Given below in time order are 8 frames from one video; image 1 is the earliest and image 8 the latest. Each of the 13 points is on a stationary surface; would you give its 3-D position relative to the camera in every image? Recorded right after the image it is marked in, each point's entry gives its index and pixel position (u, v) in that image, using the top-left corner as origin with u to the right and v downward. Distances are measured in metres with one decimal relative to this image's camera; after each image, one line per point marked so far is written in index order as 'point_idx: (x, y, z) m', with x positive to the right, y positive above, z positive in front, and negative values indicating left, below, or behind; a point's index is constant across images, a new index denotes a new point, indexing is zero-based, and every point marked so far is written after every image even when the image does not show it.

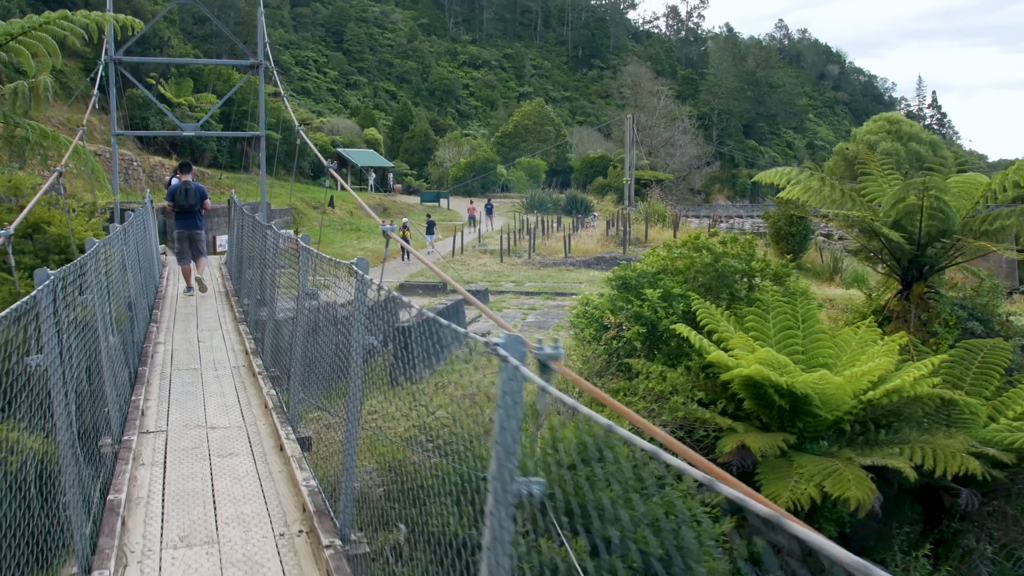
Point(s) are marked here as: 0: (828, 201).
0: (+2.2, +0.6, +7.7) m
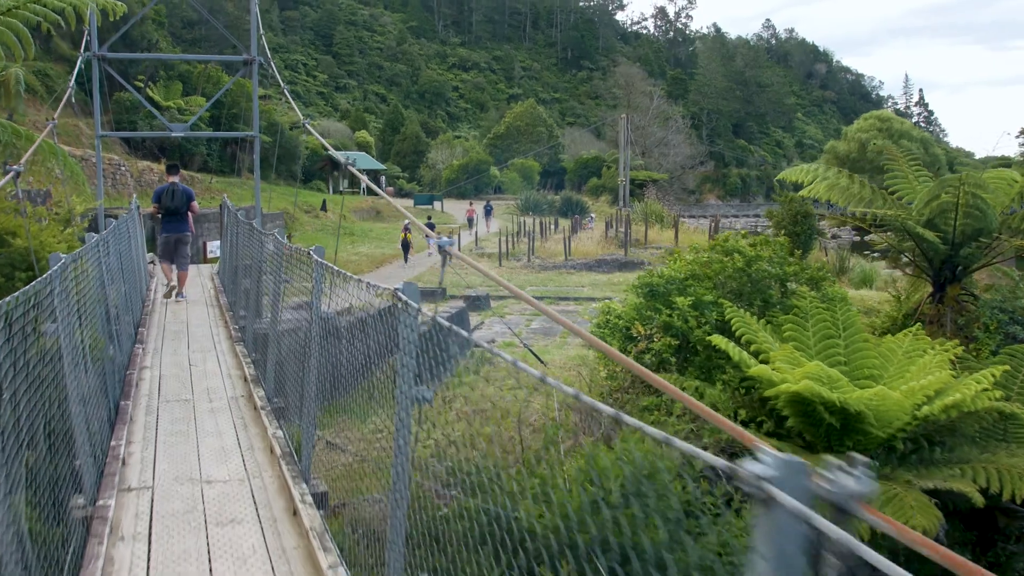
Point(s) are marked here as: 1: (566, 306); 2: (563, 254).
0: (+2.2, +0.6, +7.3) m
1: (+0.6, -0.2, +13.0) m
2: (+0.8, +0.5, +17.5) m
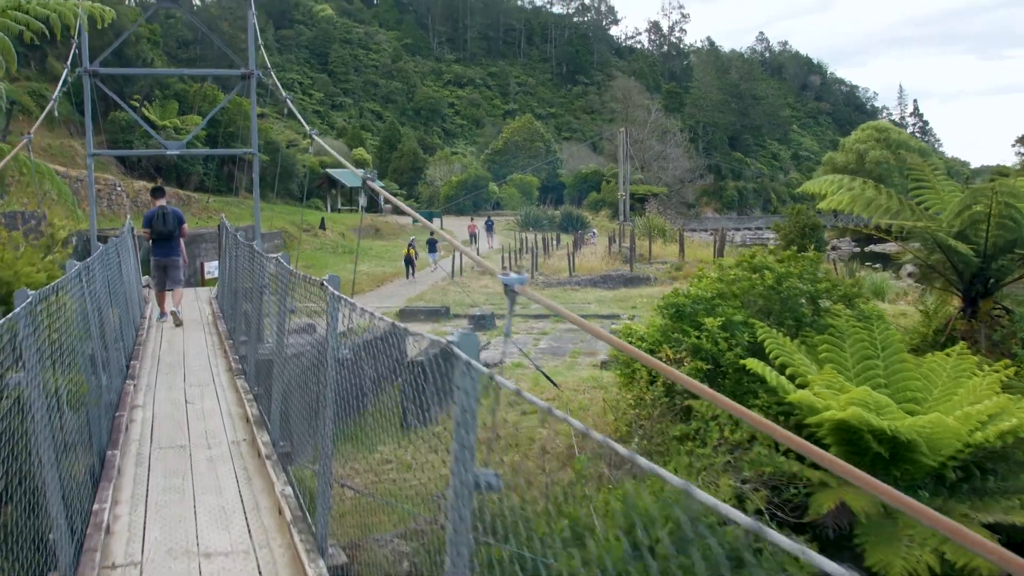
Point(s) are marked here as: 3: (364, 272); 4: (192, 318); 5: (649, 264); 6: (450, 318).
0: (+2.3, +0.5, +7.0) m
1: (+0.7, -0.4, +12.7) m
2: (+0.9, +0.3, +17.2) m
3: (-2.4, +0.3, +18.3) m
4: (-2.5, -0.2, +8.7) m
5: (+2.2, +0.4, +18.2) m
6: (-0.7, -0.4, +12.9) m
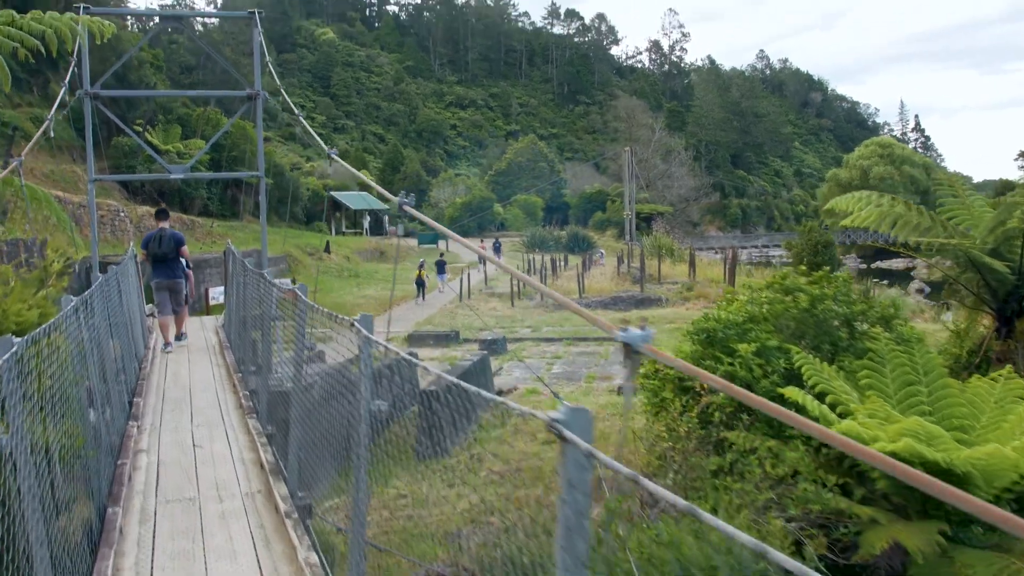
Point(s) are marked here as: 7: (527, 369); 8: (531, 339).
0: (+2.4, +0.4, +6.7) m
1: (+0.8, -0.7, +12.4) m
2: (+1.0, -0.1, +16.9) m
3: (-2.3, -0.1, +18.1) m
4: (-2.4, -0.4, +8.4) m
5: (+2.4, +0.1, +18.0) m
6: (-0.6, -0.6, +12.7) m
7: (+0.1, -0.8, +10.8) m
8: (+0.2, -0.6, +13.0) m
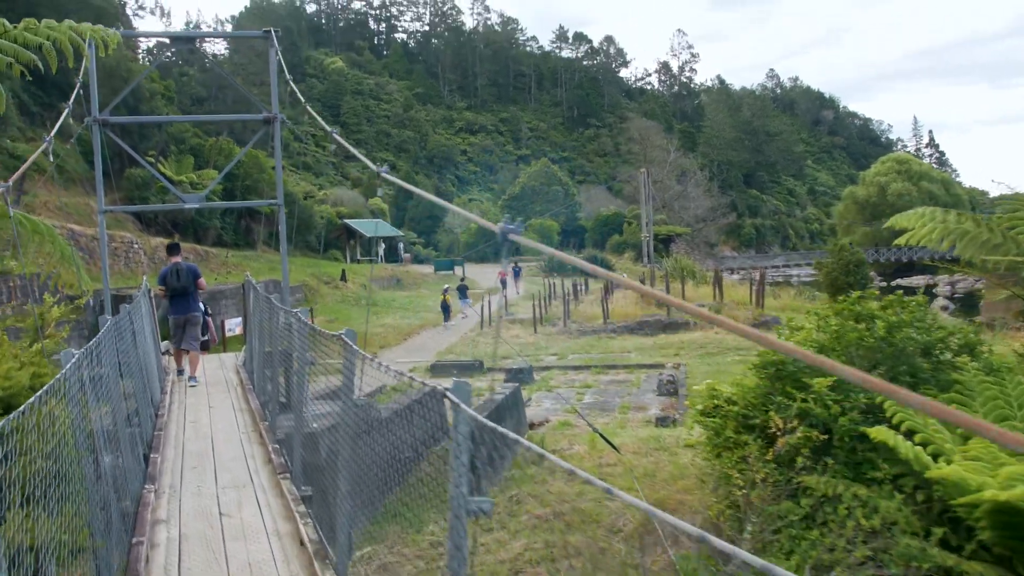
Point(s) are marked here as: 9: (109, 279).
0: (+2.6, +0.2, +6.3) m
1: (+1.1, -0.9, +11.9) m
2: (+1.3, -0.4, +16.5) m
3: (-1.9, -0.6, +17.6) m
4: (-2.1, -0.7, +8.0) m
5: (+2.7, -0.3, +17.5) m
6: (-0.3, -0.9, +12.2) m
7: (+0.4, -1.0, +10.4) m
8: (+0.5, -0.9, +12.6) m
9: (-3.8, +0.1, +10.5) m
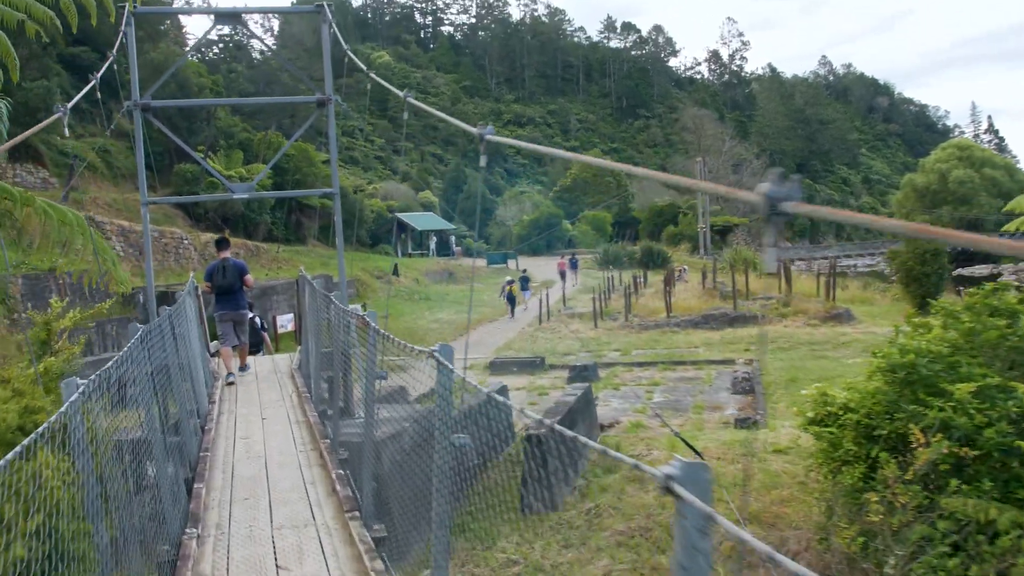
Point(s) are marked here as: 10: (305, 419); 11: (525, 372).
0: (+3.0, +0.3, +5.6) m
1: (+1.7, -0.8, +11.4) m
2: (+2.2, -0.3, +15.9) m
3: (-1.0, -0.5, +17.2) m
4: (-1.7, -0.7, +7.6) m
5: (+3.6, -0.2, +16.8) m
6: (+0.4, -0.9, +11.7) m
7: (+1.0, -1.0, +9.8) m
8: (+1.2, -0.8, +12.0) m
9: (-3.2, +0.1, +10.1) m
10: (-1.1, -0.7, +6.0) m
11: (+0.1, -0.9, +11.8) m
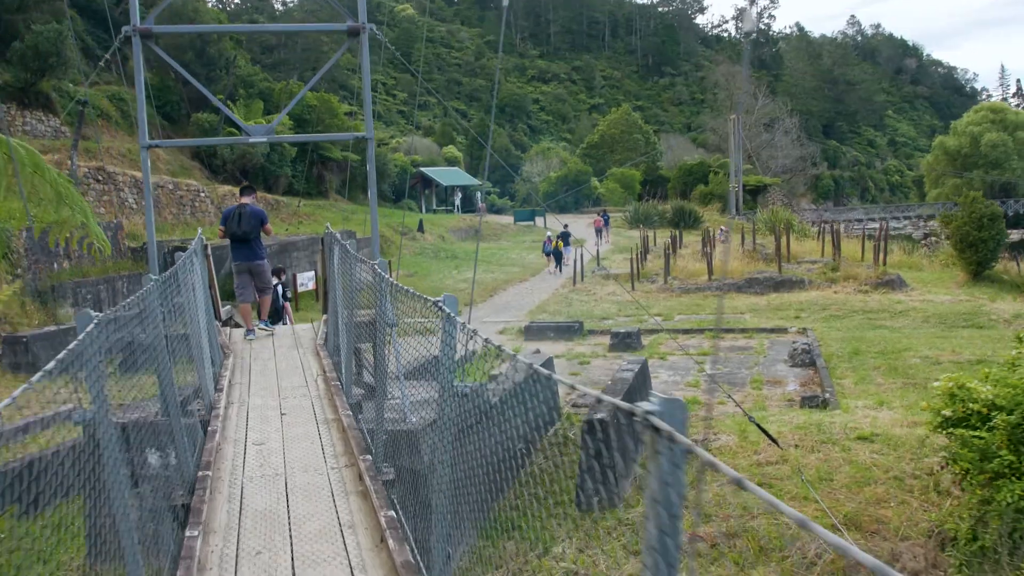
0: (+3.3, +0.4, +4.8) m
1: (+2.1, -0.5, +10.6) m
2: (+2.6, +0.2, +15.1) m
3: (-0.6, +0.1, +16.4) m
4: (-1.4, -0.4, +6.9) m
5: (+4.0, +0.3, +16.0) m
6: (+0.7, -0.5, +11.0) m
7: (+1.3, -0.7, +9.0) m
8: (+1.6, -0.4, +11.2) m
9: (-2.9, +0.5, +9.4) m
10: (-0.8, -0.5, +5.3) m
11: (+0.5, -0.5, +11.0) m
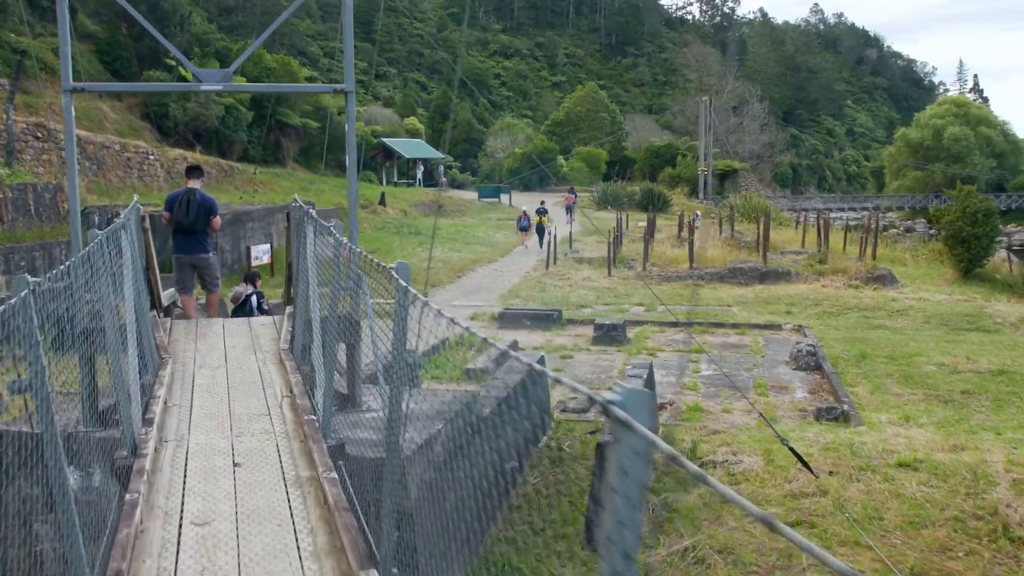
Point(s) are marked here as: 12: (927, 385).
0: (+3.3, +0.3, +4.0) m
1: (+1.9, -0.4, +9.8) m
2: (+2.2, +0.3, +14.3) m
3: (-1.0, +0.4, +15.5) m
4: (-1.4, -0.3, +5.9) m
5: (+3.6, +0.5, +15.3) m
6: (+0.5, -0.3, +10.1) m
7: (+1.1, -0.6, +8.2) m
8: (+1.3, -0.3, +10.4) m
9: (-3.0, +0.7, +8.4) m
10: (-0.9, -0.4, +4.4) m
11: (+0.2, -0.4, +10.1) m
12: (+2.8, -0.6, +7.5) m
